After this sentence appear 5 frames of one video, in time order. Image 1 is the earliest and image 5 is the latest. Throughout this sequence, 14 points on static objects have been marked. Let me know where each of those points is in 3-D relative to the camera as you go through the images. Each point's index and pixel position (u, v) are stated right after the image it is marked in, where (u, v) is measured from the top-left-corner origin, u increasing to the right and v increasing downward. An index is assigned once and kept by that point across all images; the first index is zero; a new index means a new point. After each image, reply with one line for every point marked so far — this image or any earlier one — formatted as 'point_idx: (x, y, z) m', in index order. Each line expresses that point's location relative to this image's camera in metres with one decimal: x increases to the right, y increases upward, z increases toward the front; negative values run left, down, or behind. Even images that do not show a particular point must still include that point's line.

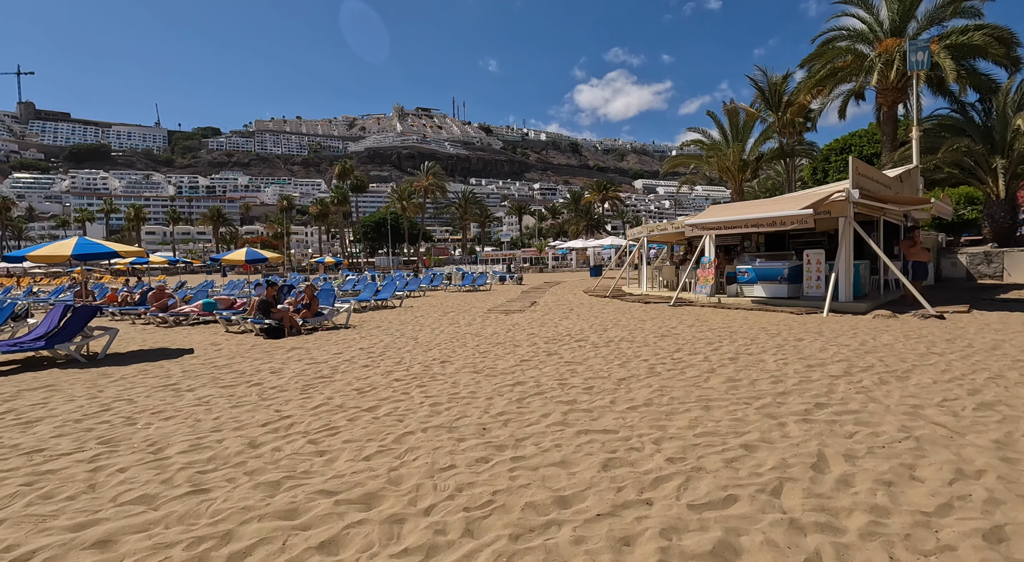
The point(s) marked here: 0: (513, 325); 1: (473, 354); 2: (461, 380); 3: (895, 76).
0: (0.0, -0.8, +10.6) m
1: (-0.5, -0.9, +6.8) m
2: (-0.5, -0.9, +5.2) m
3: (+12.3, +6.4, +18.1) m
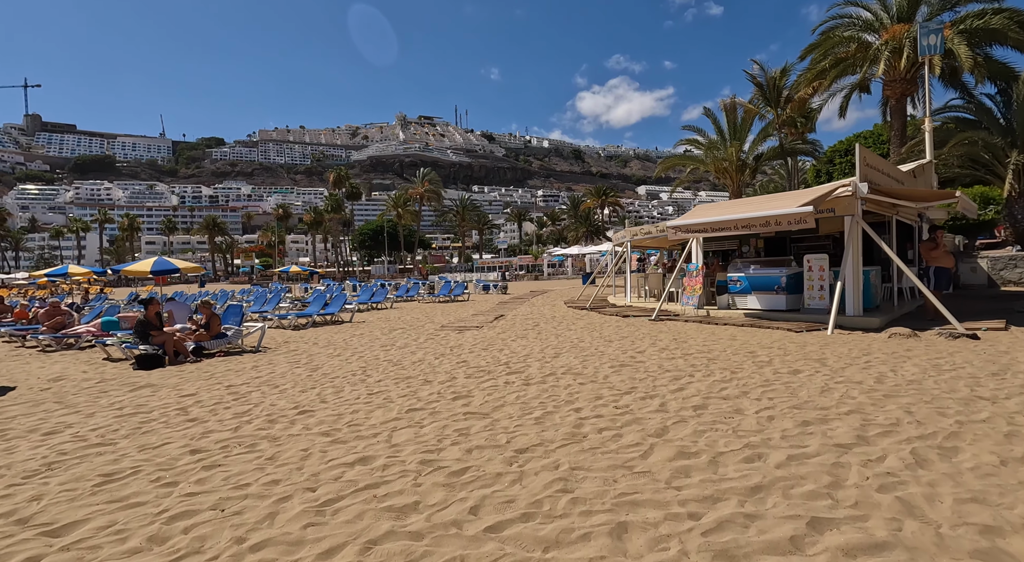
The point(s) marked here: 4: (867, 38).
0: (-0.9, -1.0, +8.9) m
1: (-1.4, -1.1, +5.1) m
2: (-1.4, -1.1, +3.5) m
3: (+11.4, +6.2, +16.4) m
4: (+10.7, +7.2, +17.0) m
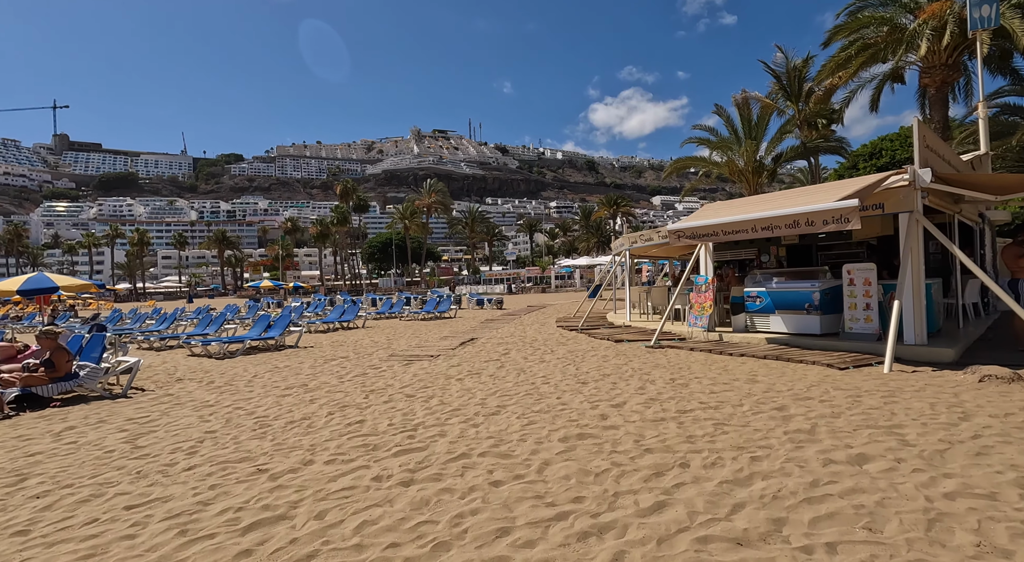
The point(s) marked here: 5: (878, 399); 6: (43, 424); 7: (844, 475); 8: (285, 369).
0: (-1.6, -1.3, +6.7) m
1: (-2.2, -1.2, +2.9) m
2: (-2.2, -1.2, +1.3) m
3: (+10.9, +5.9, +14.0) m
4: (+10.2, +6.9, +14.7) m
5: (+3.3, -1.1, +5.0) m
6: (-4.4, -1.3, +5.3) m
7: (+1.9, -1.1, +3.2) m
8: (-3.5, -1.4, +8.6) m
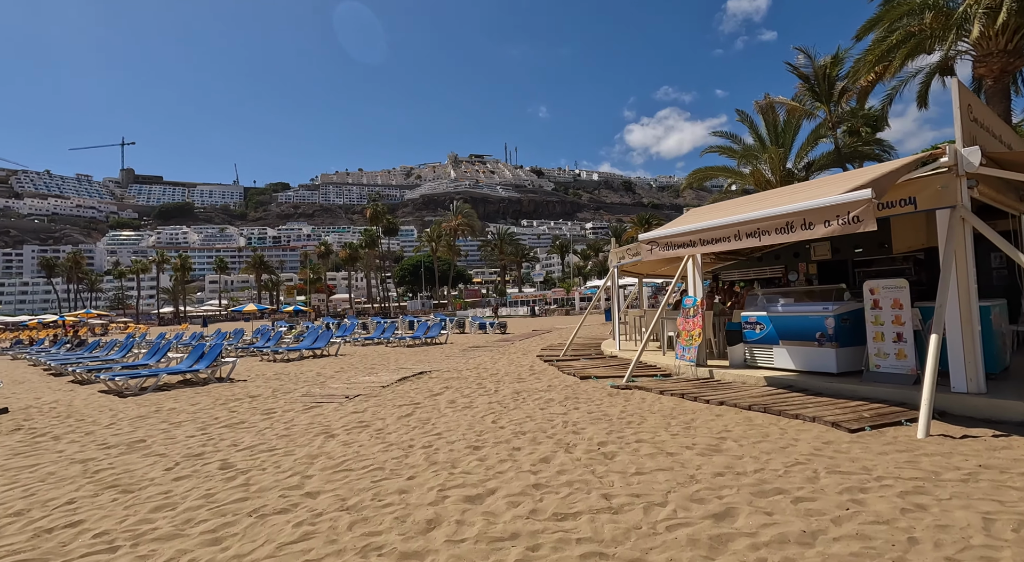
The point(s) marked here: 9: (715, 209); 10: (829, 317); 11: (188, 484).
0: (-2.7, -1.5, +5.0) m
1: (-3.5, -1.3, +1.3) m
2: (-3.7, -1.2, -0.3) m
3: (+10.3, +5.4, +11.8) m
4: (+9.6, +6.4, +12.5) m
5: (+2.0, -1.2, +3.0) m
6: (-5.6, -1.5, +3.8) m
7: (+0.6, -1.2, +1.3) m
8: (-4.4, -1.7, +7.1) m
9: (+2.7, +1.0, +7.5) m
10: (+3.8, -0.4, +6.7) m
11: (-2.3, -1.4, +4.0) m
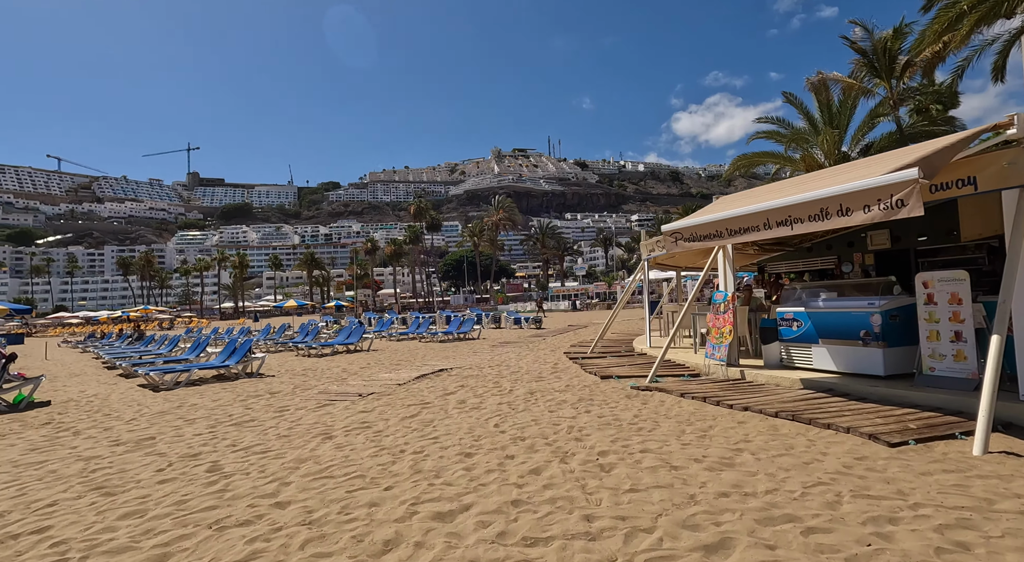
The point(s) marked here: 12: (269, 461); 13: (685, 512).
0: (-2.7, -1.5, +5.0) m
1: (-3.8, -1.4, +1.3) m
2: (-4.1, -1.3, -0.3) m
3: (+10.7, +5.6, +10.5) m
4: (+10.1, +6.6, +11.3) m
5: (+1.9, -1.2, +2.5) m
6: (-5.7, -1.5, +4.0) m
7: (+0.3, -1.2, +1.0) m
8: (-4.2, -1.7, +7.1) m
9: (+2.9, +1.0, +7.0) m
10: (+3.9, -0.3, +6.1) m
11: (-2.4, -1.4, +3.9) m
12: (-1.9, -1.4, +4.5) m
13: (+0.9, -1.2, +3.0) m
